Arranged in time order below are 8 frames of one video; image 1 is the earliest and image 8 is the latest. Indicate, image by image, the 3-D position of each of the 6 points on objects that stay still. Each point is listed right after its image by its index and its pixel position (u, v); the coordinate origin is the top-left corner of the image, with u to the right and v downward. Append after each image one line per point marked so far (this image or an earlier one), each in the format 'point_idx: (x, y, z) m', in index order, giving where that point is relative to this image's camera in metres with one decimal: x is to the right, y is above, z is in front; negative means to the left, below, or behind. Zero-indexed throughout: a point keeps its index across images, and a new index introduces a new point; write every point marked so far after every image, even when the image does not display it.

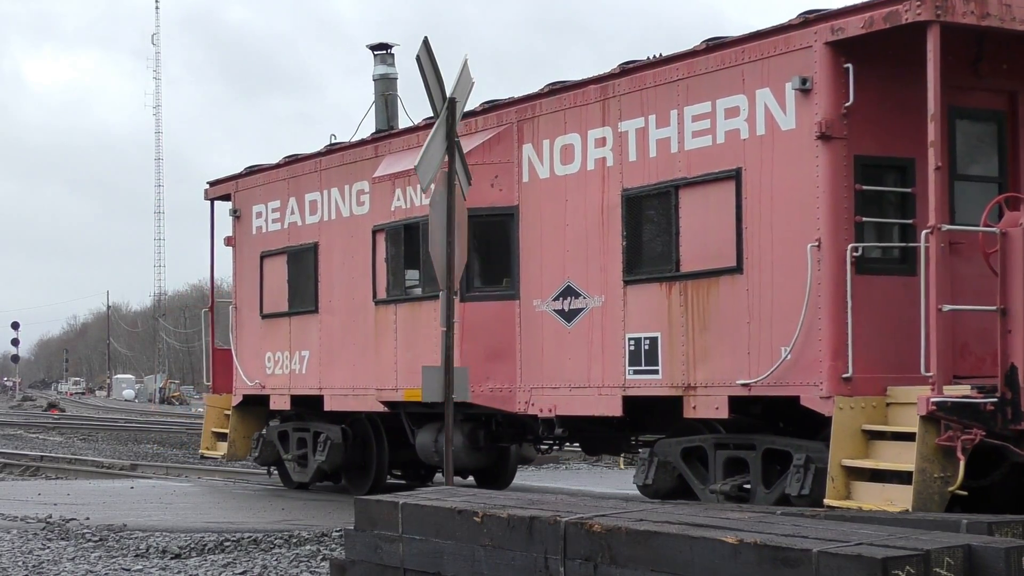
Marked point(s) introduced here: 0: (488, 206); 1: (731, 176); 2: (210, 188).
0: (-0.2, +0.7, +10.7) m
1: (+1.5, +0.8, +8.4) m
2: (-3.8, +1.2, +14.7) m
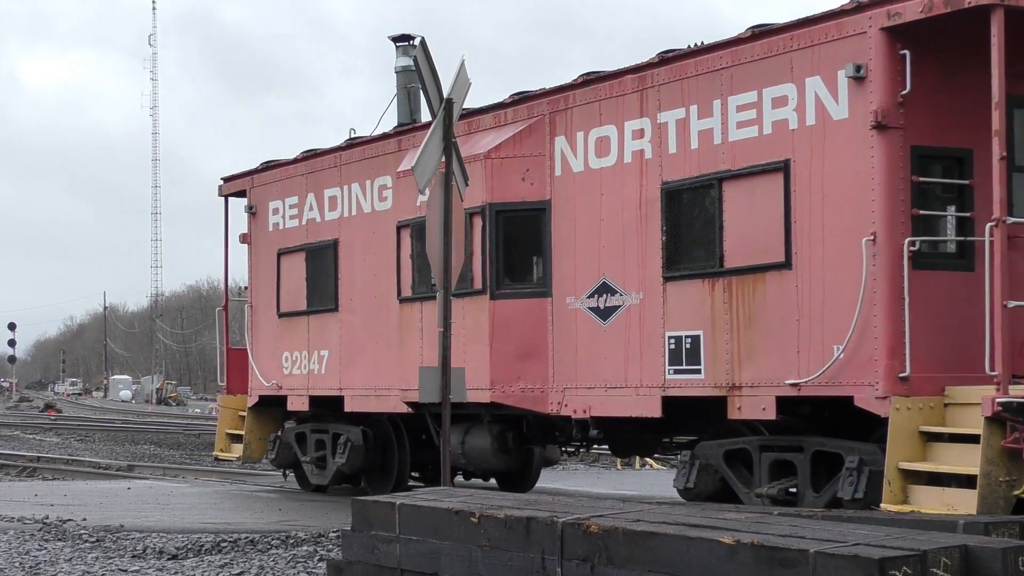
0: (+0.1, +0.7, +10.4) m
1: (+1.8, +0.8, +8.1) m
2: (-3.5, +1.2, +14.4) m
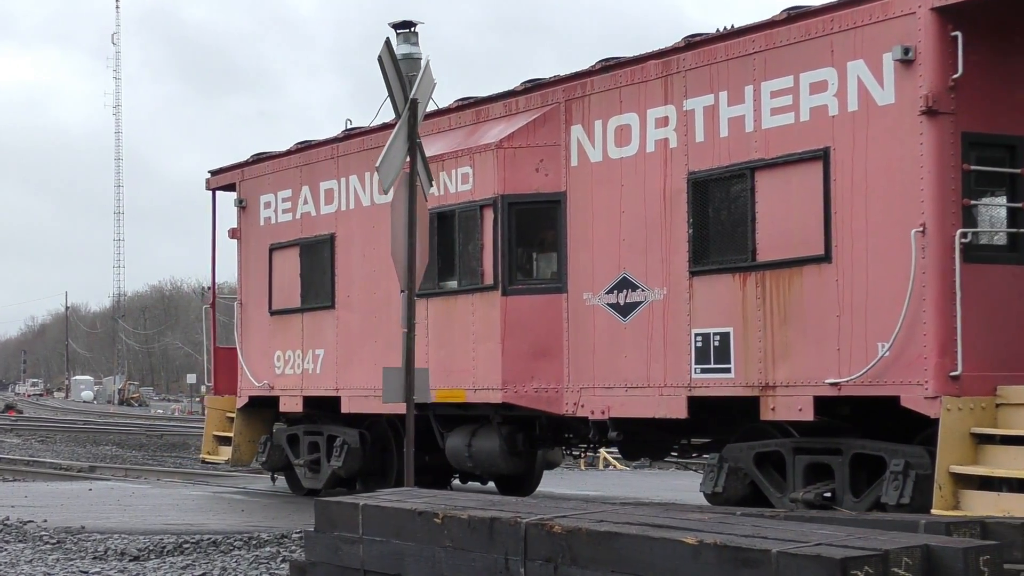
0: (+0.2, +0.8, +10.0) m
1: (+2.0, +0.8, +7.7) m
2: (-3.5, +1.2, +13.9) m
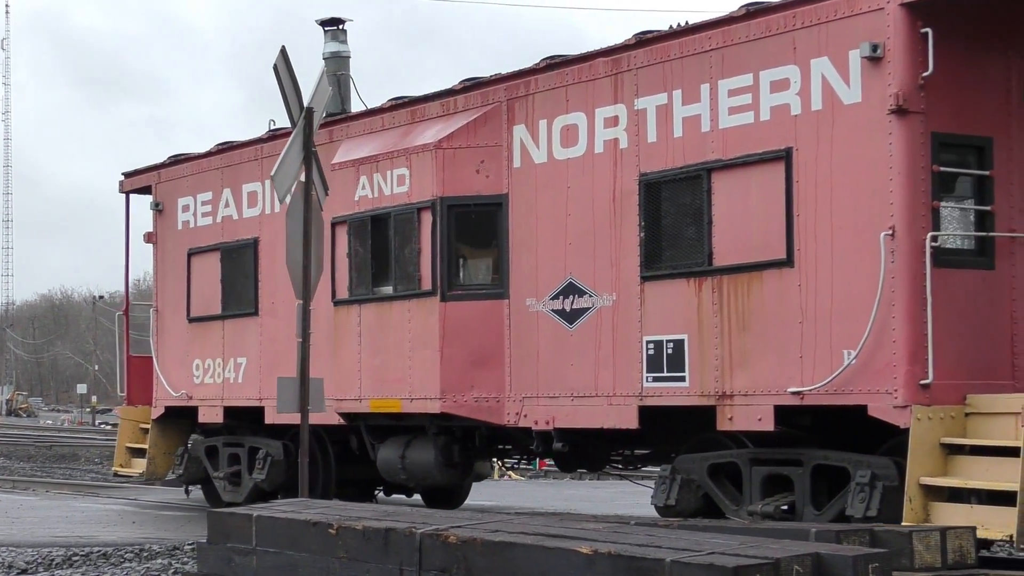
0: (-0.3, +0.7, +9.6) m
1: (+1.7, +0.8, +7.5) m
2: (-4.2, +1.2, +13.2) m
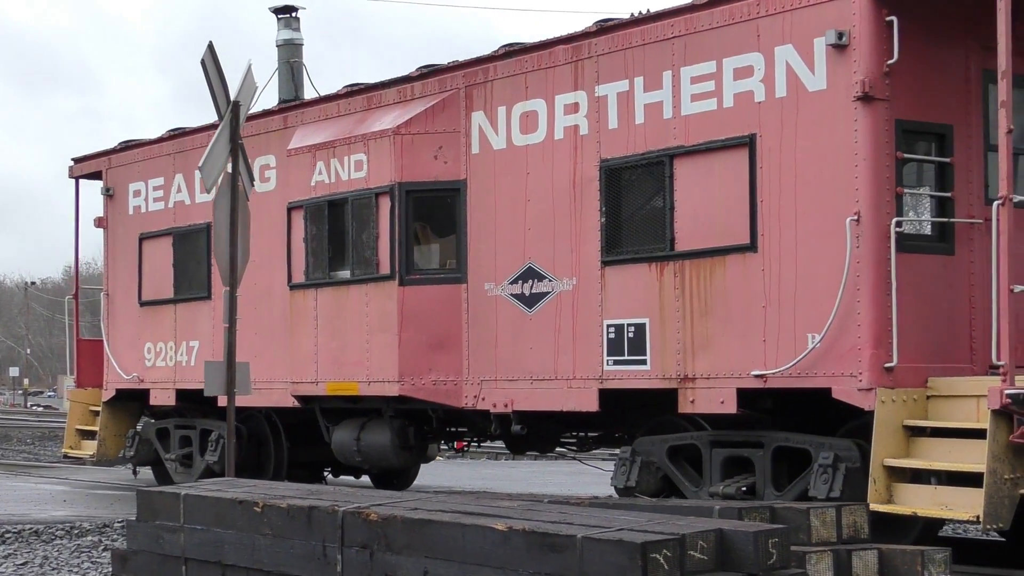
0: (-0.6, +0.8, +9.5) m
1: (+1.4, +0.9, +7.6) m
2: (-4.8, +1.4, +12.9) m
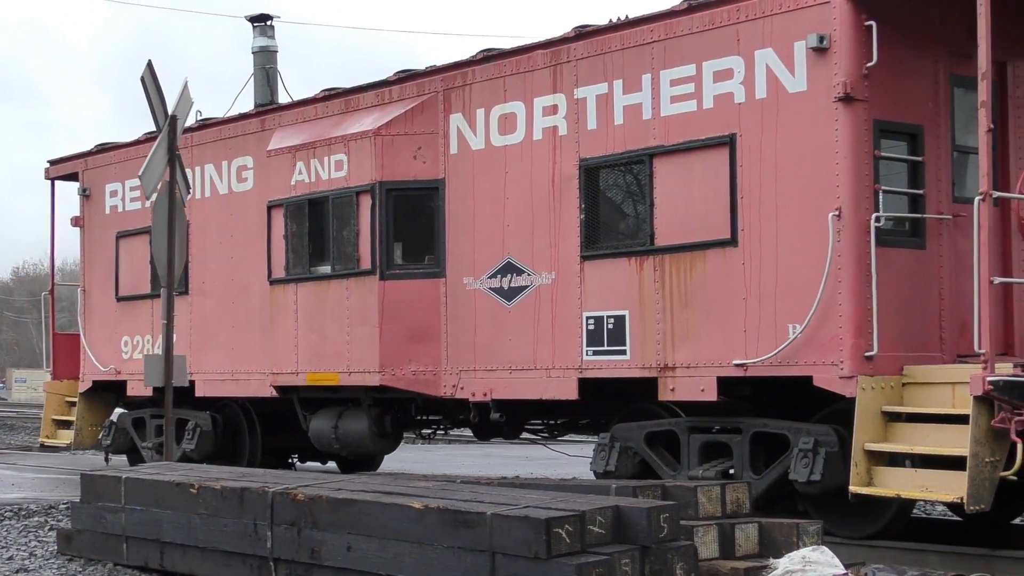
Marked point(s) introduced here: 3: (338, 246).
0: (-0.8, +0.9, +9.7) m
1: (+1.4, +0.9, +7.9) m
2: (-5.2, +1.4, +12.8) m
3: (-1.4, +0.3, +9.9) m
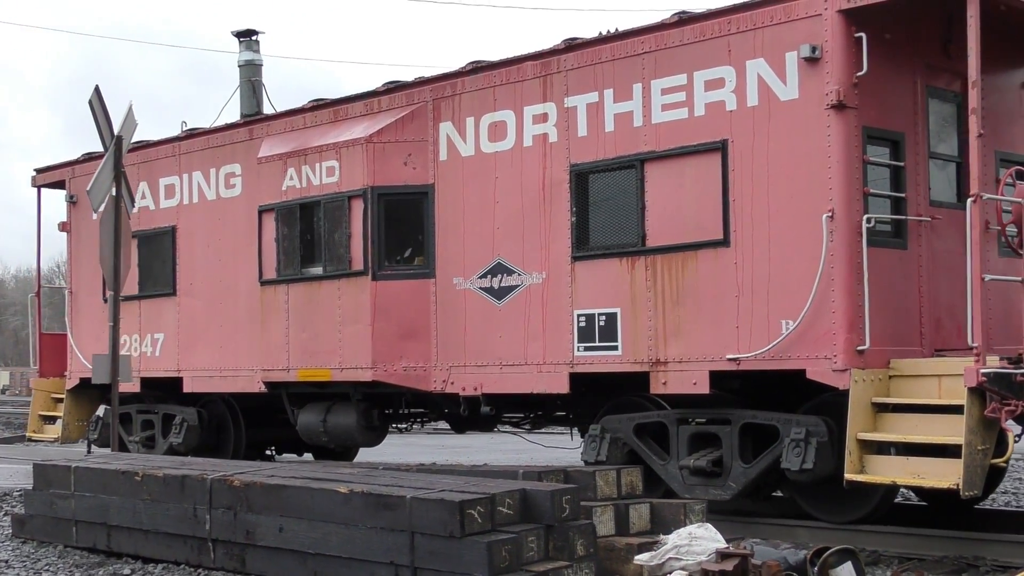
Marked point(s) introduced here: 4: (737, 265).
0: (-0.9, +0.9, +9.9) m
1: (+1.4, +1.0, +8.3) m
2: (-5.5, +1.4, +12.8) m
3: (-1.5, +0.4, +10.1) m
4: (+1.5, +0.1, +8.2) m
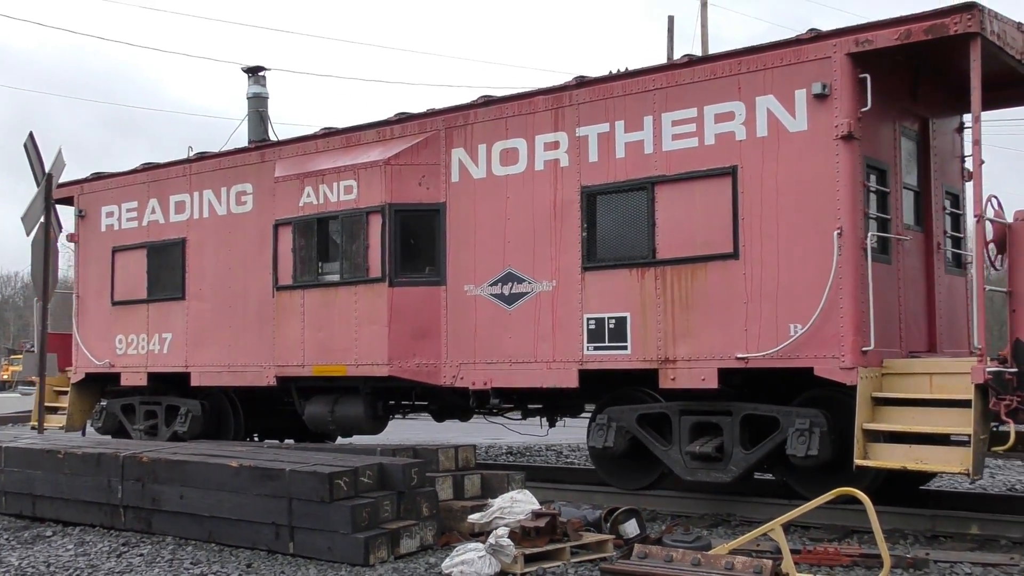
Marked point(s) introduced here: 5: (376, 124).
0: (-0.9, +0.9, +10.7) m
1: (+1.6, +0.9, +9.3) m
2: (-5.8, +1.4, +12.9) m
3: (-1.5, +0.3, +10.8) m
4: (+1.8, +0.1, +9.2) m
5: (-1.2, +1.7, +10.8) m
